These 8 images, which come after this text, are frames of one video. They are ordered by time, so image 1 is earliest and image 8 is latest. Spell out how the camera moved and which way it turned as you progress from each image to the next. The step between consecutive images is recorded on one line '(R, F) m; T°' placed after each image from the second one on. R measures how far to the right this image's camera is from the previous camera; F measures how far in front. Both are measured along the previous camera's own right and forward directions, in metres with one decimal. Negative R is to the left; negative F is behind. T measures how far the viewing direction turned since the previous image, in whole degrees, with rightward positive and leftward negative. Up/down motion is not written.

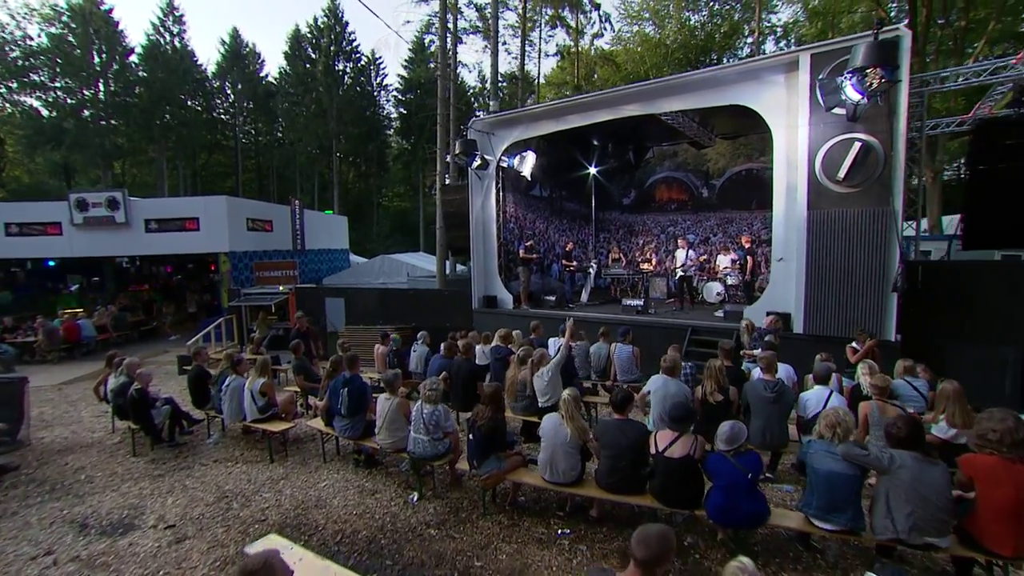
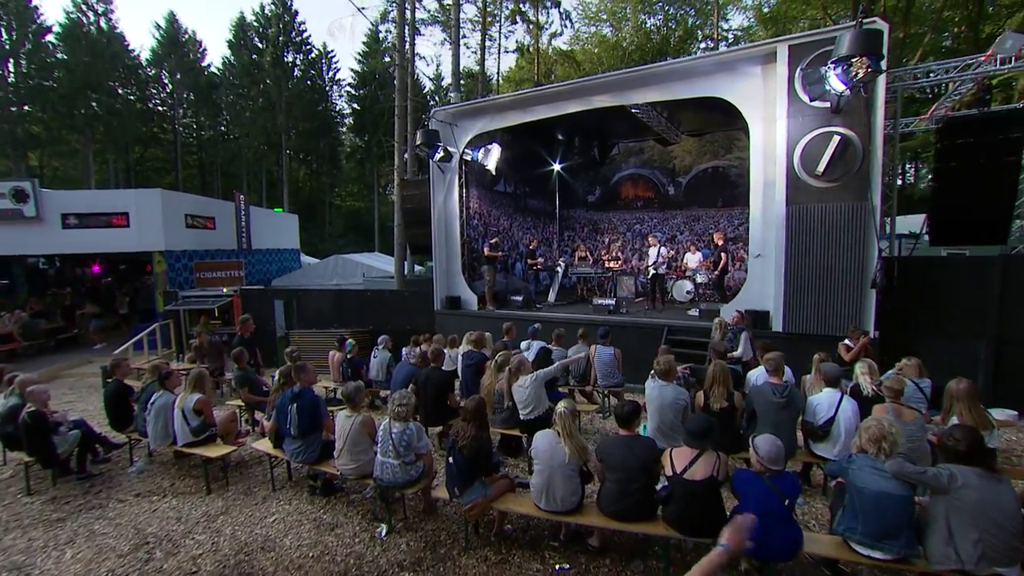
(-0.2, +0.6) m; +5°
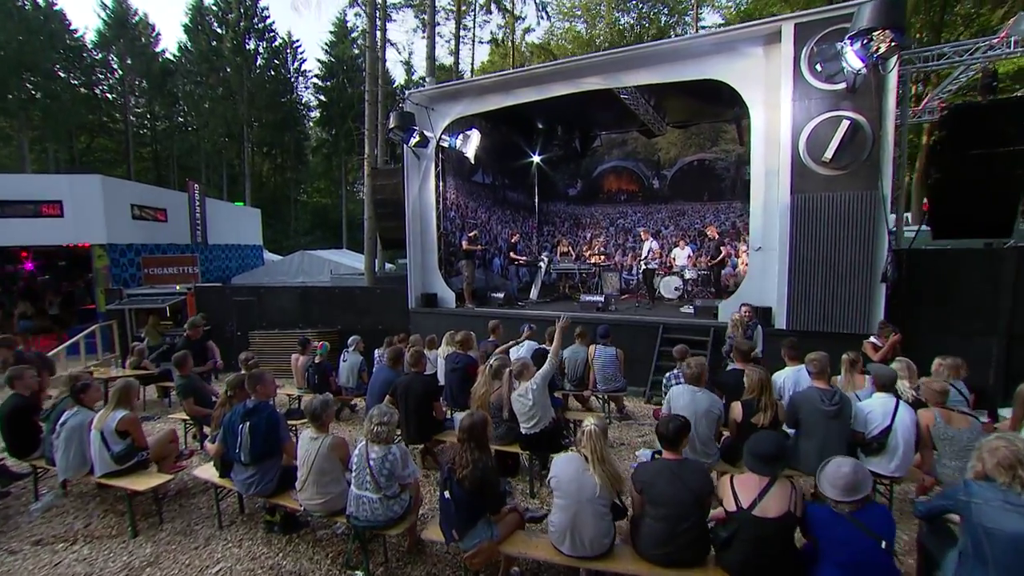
(-0.2, +0.7) m; +3°
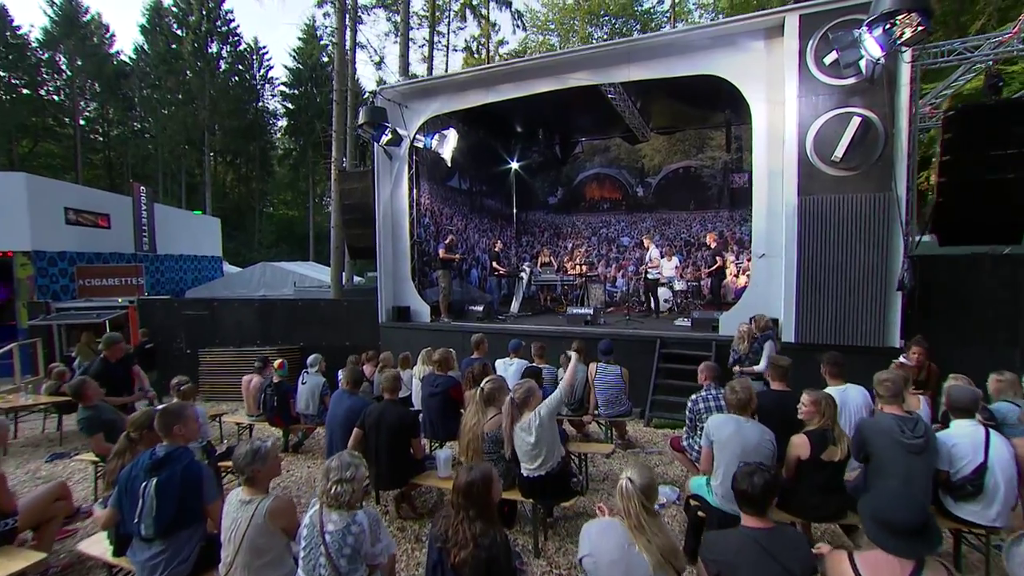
(-0.2, +0.8) m; +3°
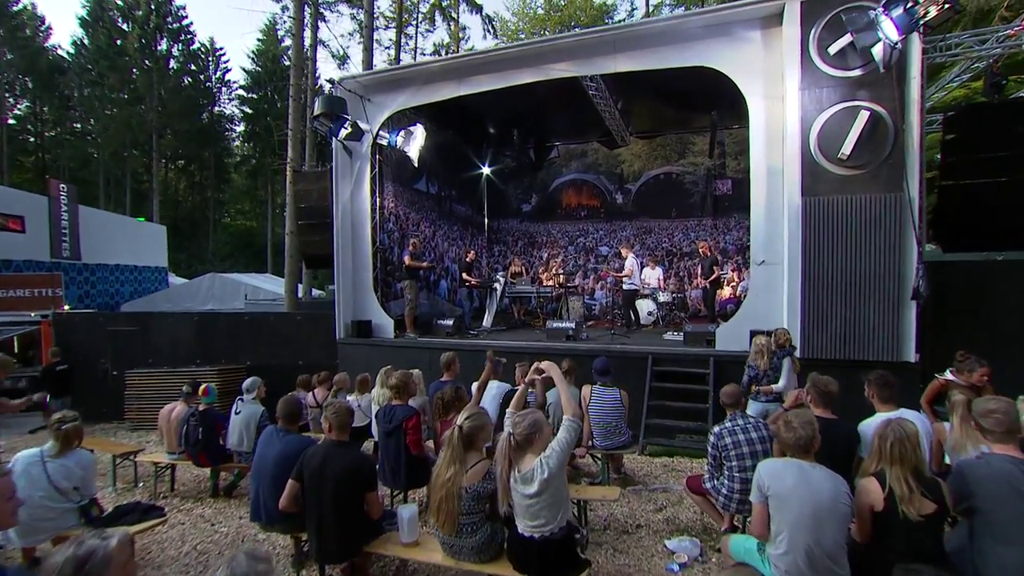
(-0.1, +0.8) m; +3°
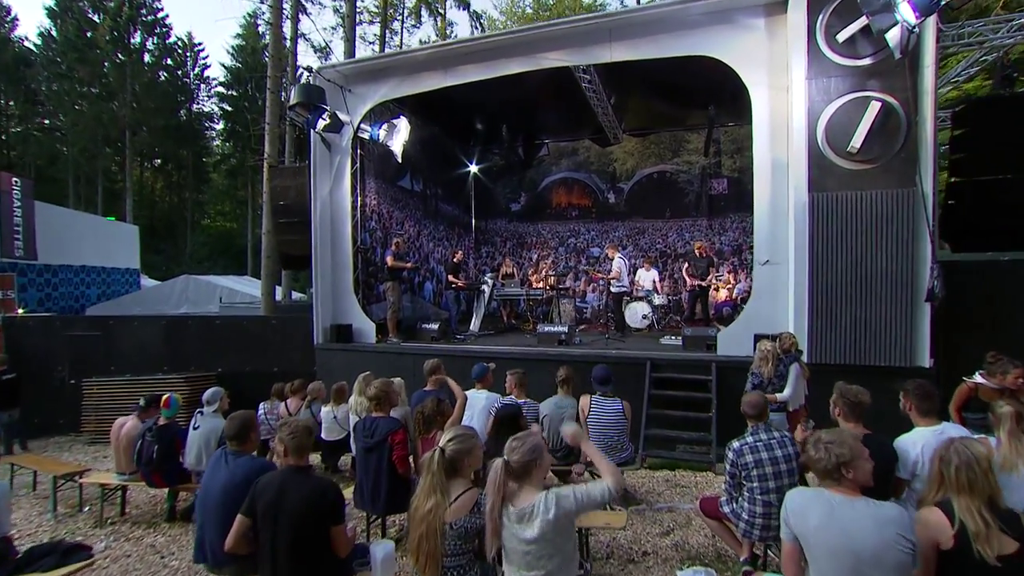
(0.0, +0.4) m; +1°
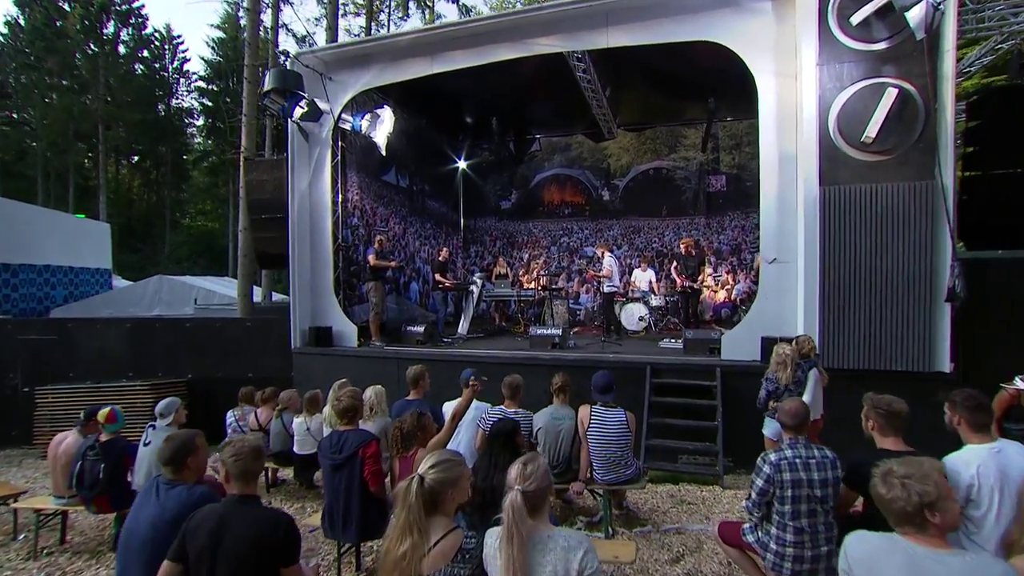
(0.0, +0.4) m; +1°
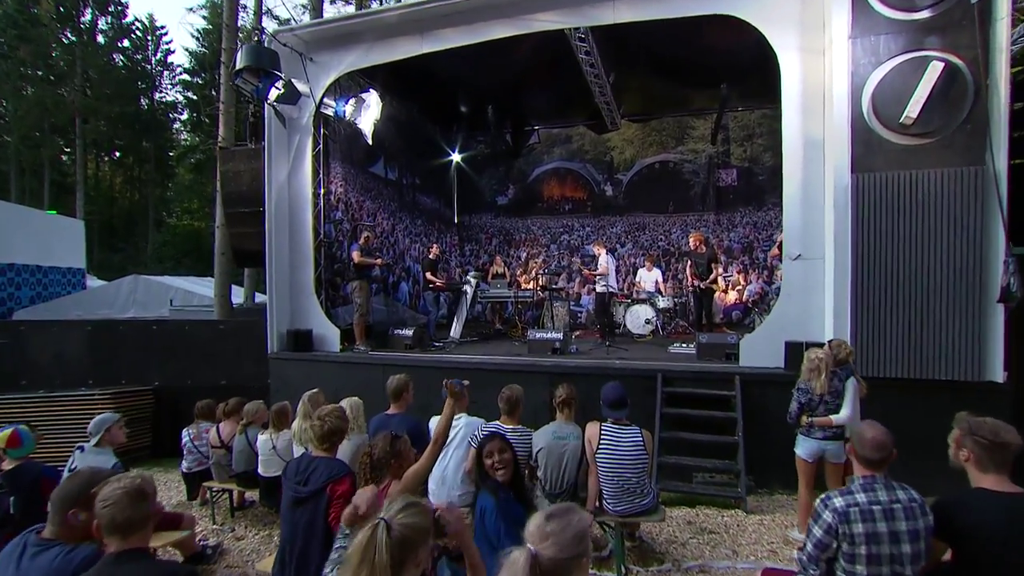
(0.0, +0.6) m; 0°
